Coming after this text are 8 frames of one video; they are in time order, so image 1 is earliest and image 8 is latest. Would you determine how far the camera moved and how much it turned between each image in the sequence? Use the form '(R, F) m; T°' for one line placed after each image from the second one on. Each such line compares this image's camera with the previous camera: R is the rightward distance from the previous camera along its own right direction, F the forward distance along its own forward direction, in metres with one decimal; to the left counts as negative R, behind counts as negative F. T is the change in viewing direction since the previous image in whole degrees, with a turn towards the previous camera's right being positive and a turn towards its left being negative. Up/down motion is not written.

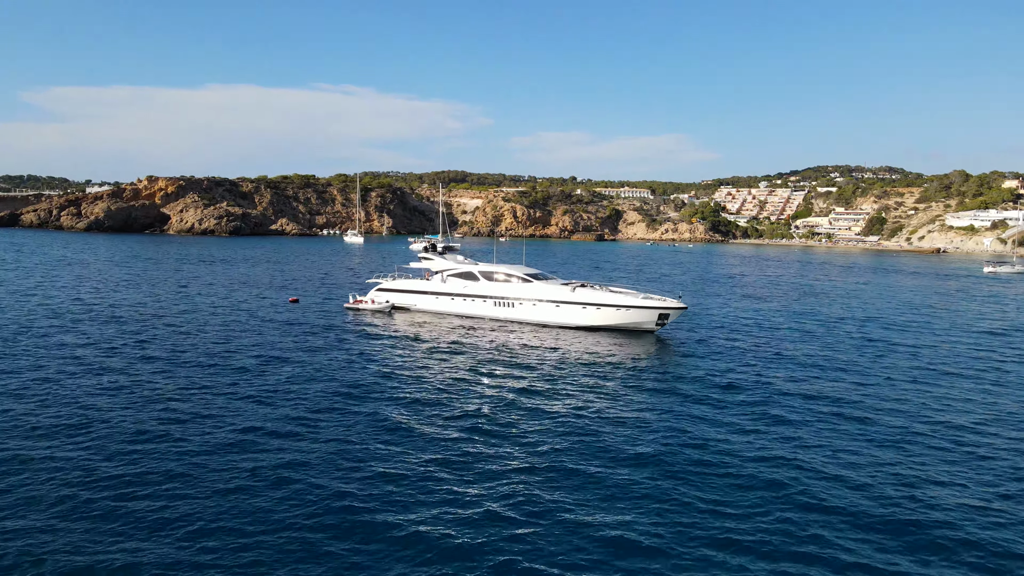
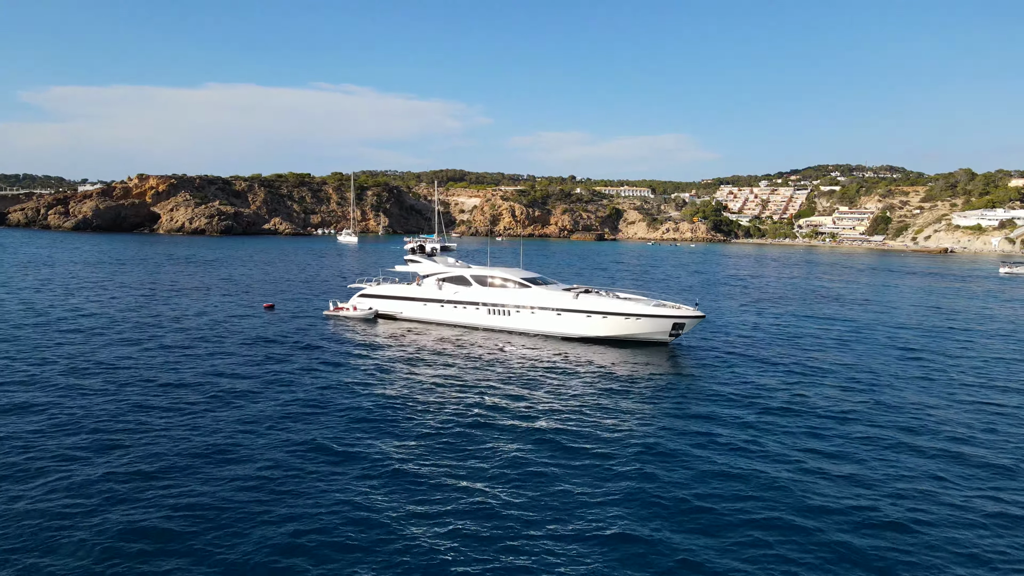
(+0.1, +2.9) m; 0°
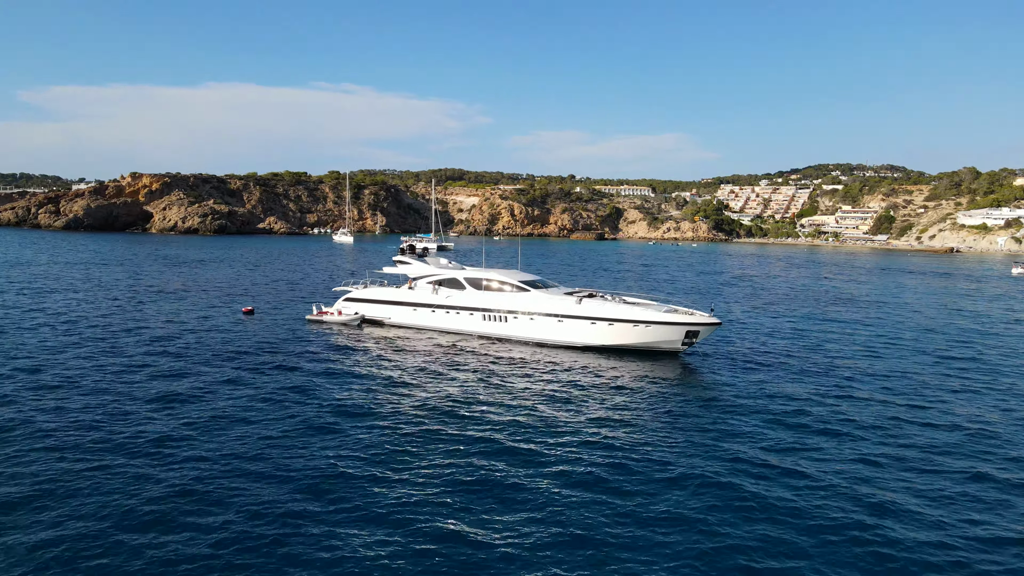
(+0.1, +2.1) m; 0°
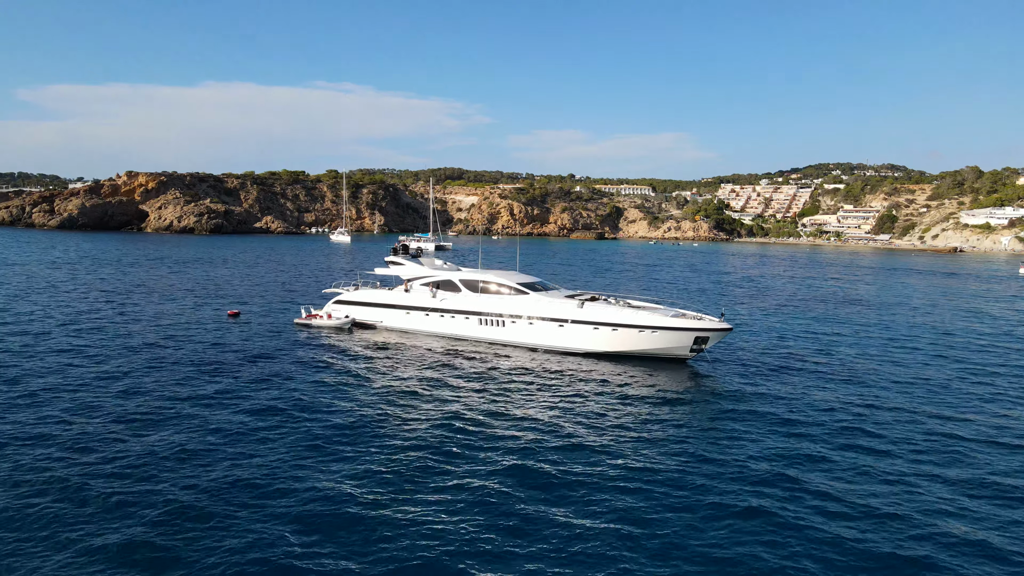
(+0.1, +1.2) m; 0°
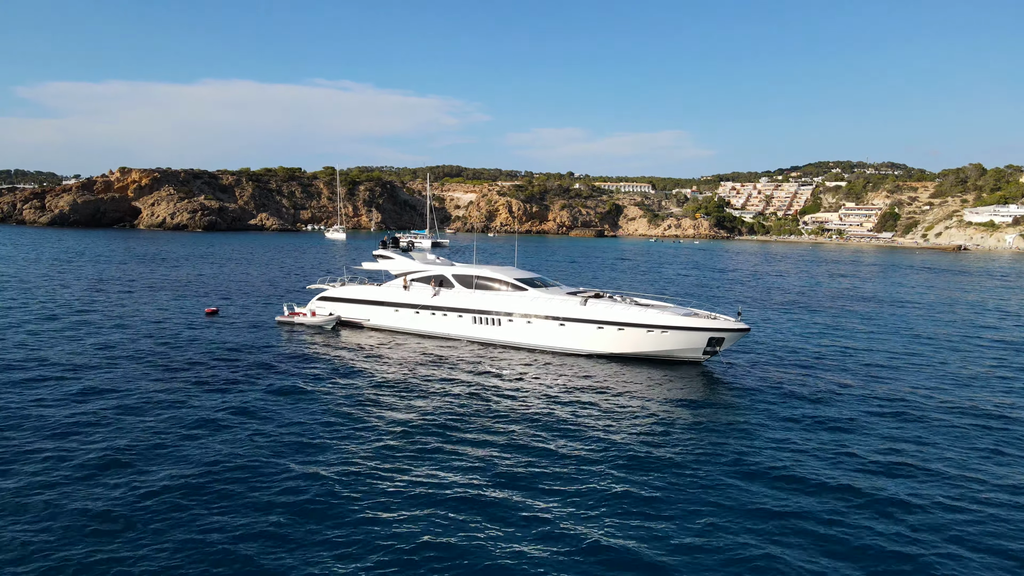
(+0.1, +1.7) m; 0°
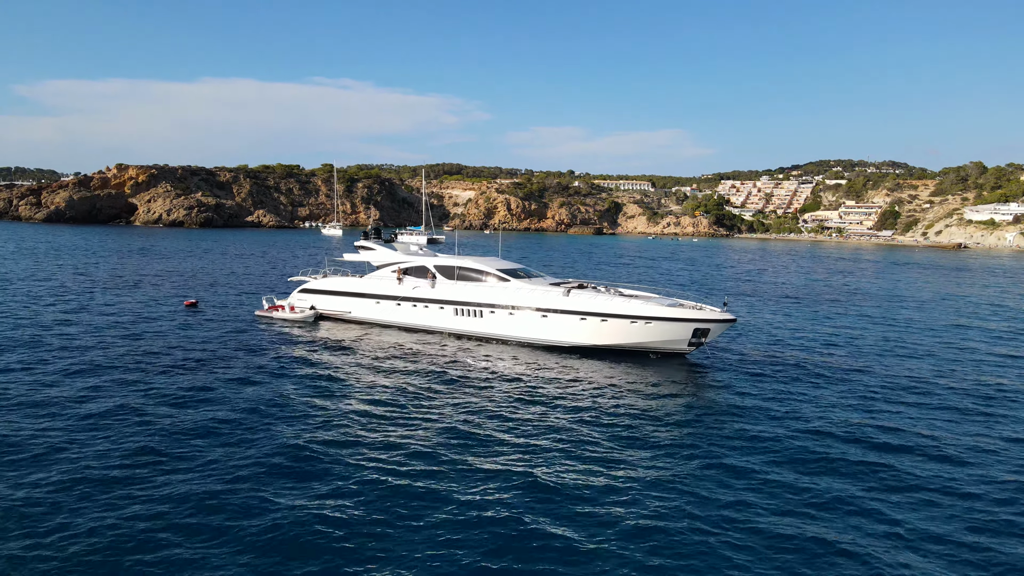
(+0.6, +0.5) m; 0°
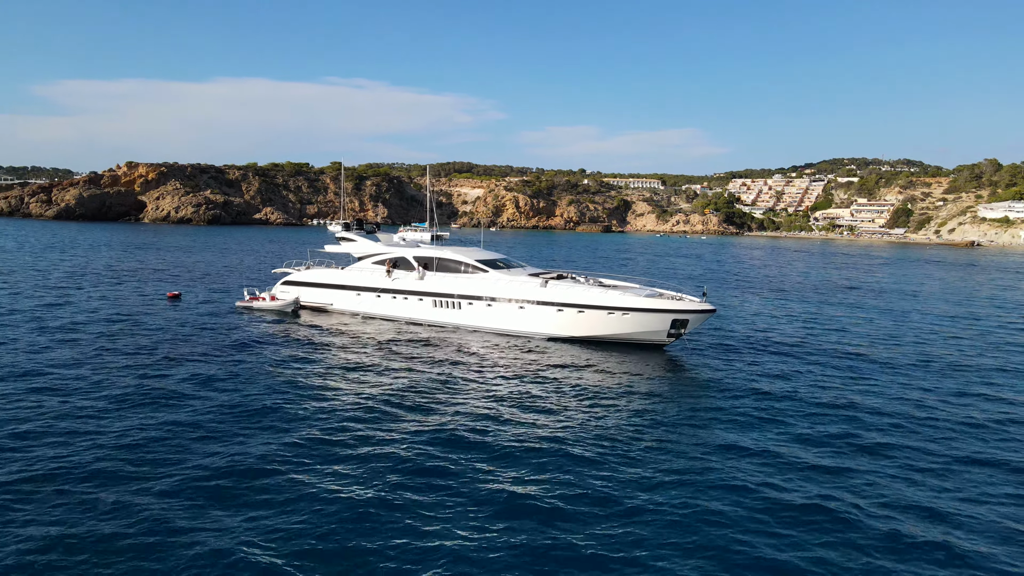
(+1.1, +0.4) m; -1°
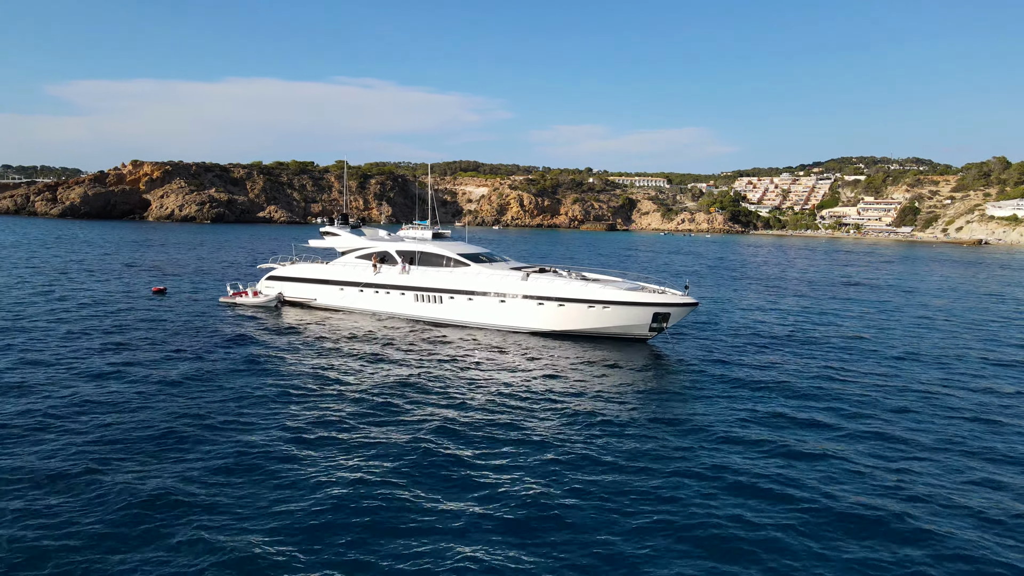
(+0.8, +0.3) m; -1°
